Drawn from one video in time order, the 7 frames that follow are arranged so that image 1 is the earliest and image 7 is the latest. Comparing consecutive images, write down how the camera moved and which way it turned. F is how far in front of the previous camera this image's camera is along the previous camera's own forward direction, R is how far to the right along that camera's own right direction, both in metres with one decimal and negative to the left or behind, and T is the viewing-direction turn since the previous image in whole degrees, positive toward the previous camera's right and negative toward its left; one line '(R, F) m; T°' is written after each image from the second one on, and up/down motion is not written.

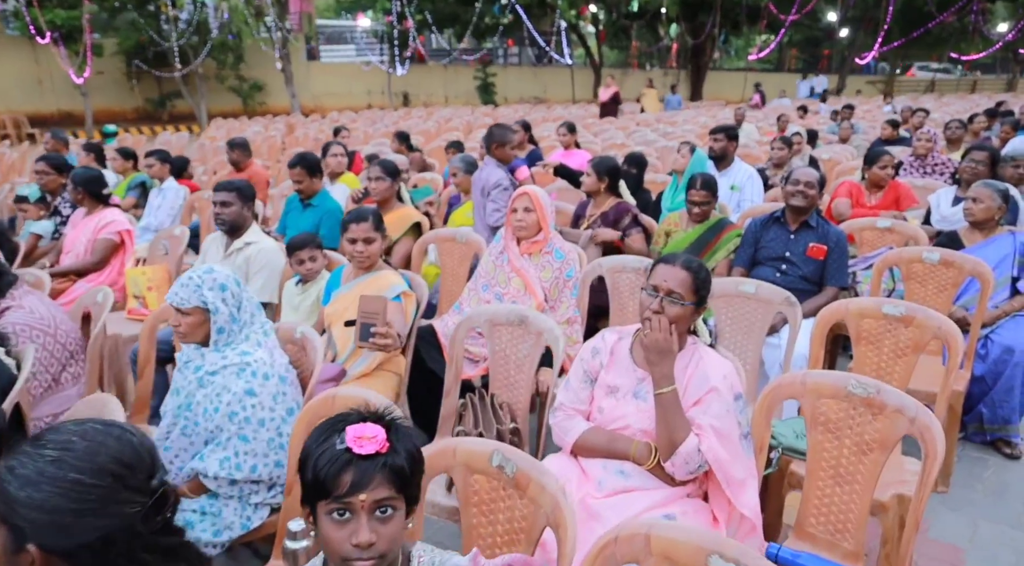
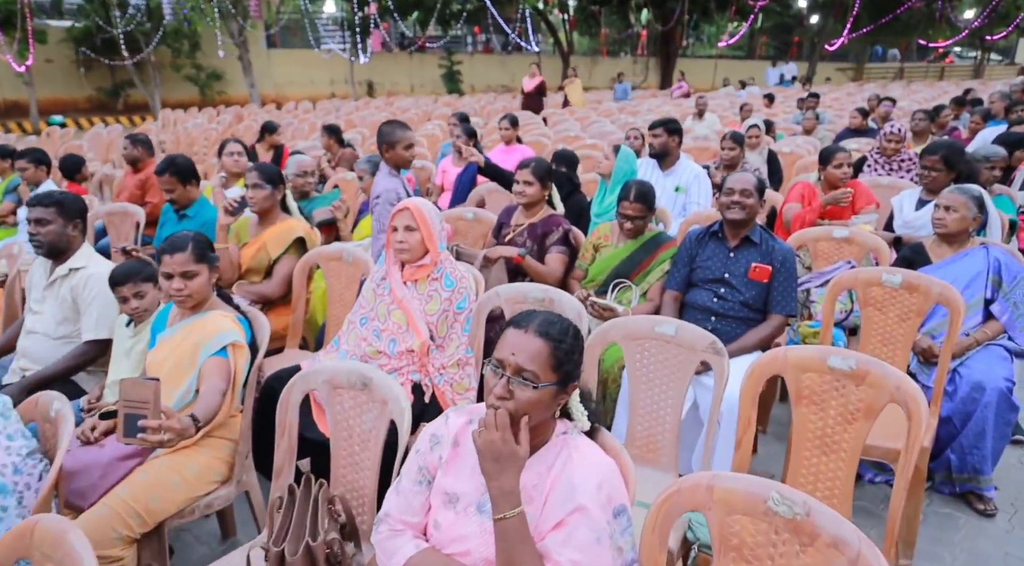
(+0.4, +0.6) m; +2°
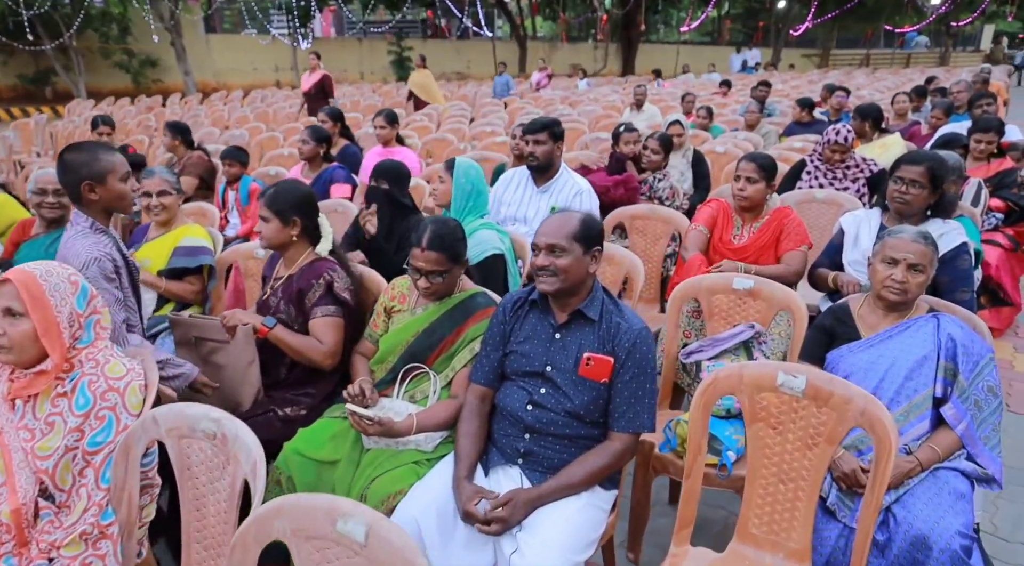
(+0.9, +1.1) m; +2°
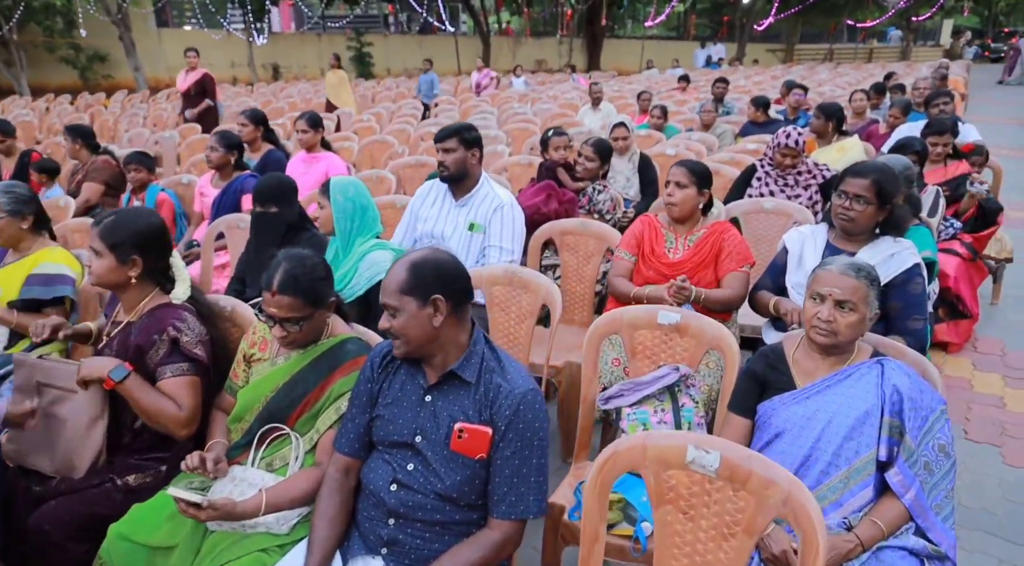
(+0.3, +0.4) m; +2°
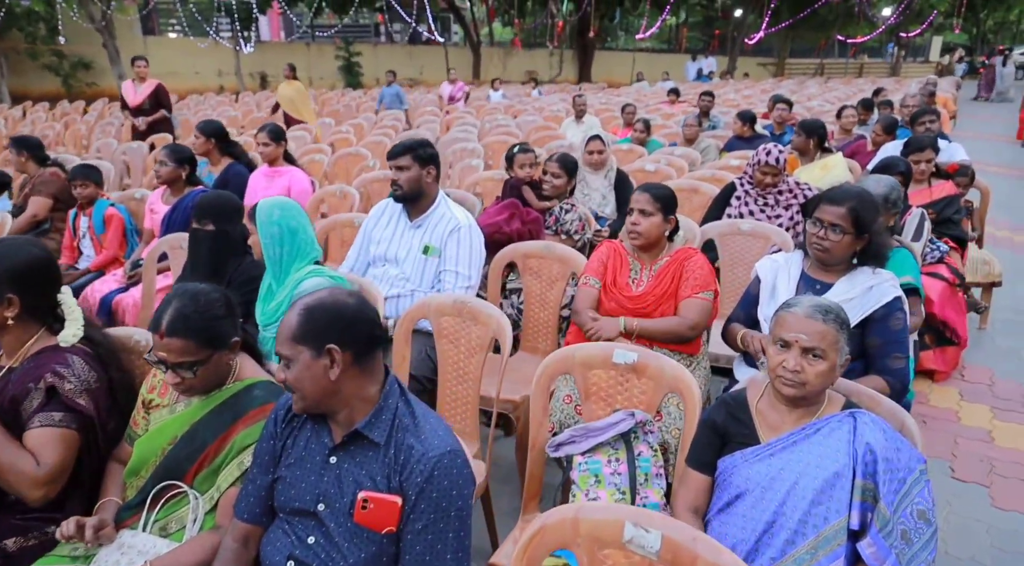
(+0.2, +0.2) m; +1°
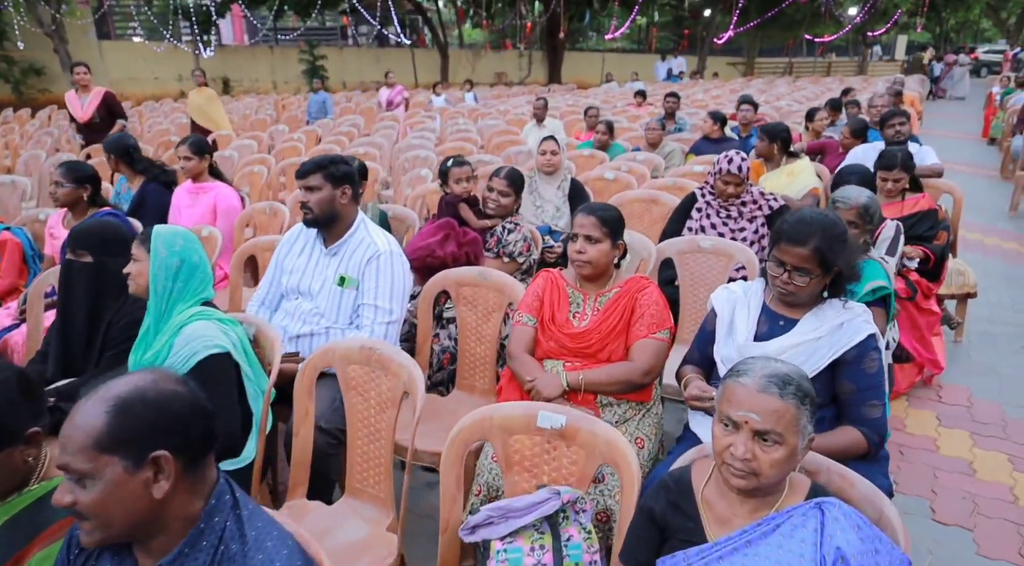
(+0.2, +0.3) m; +2°
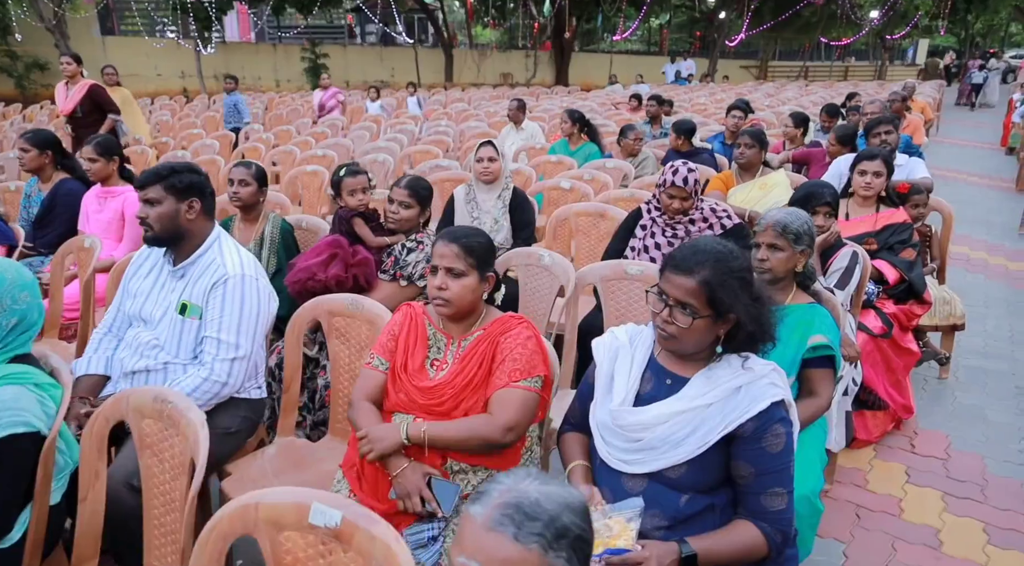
(+0.5, +0.4) m; -2°
